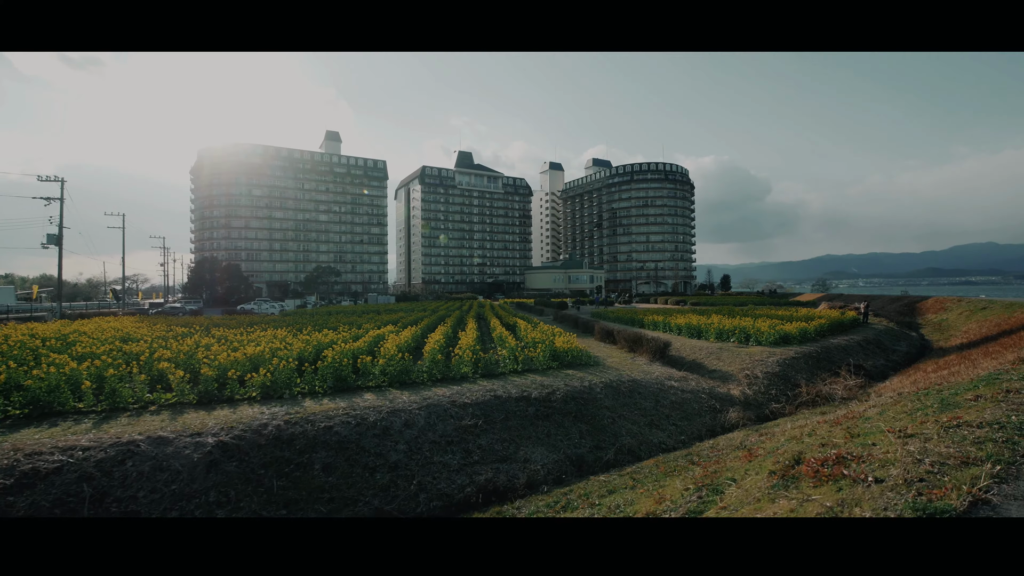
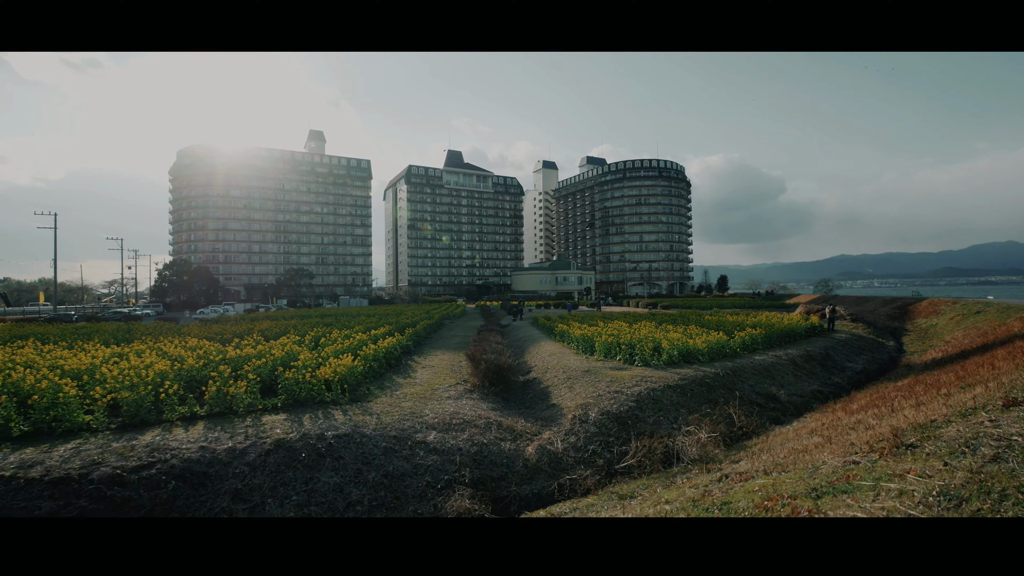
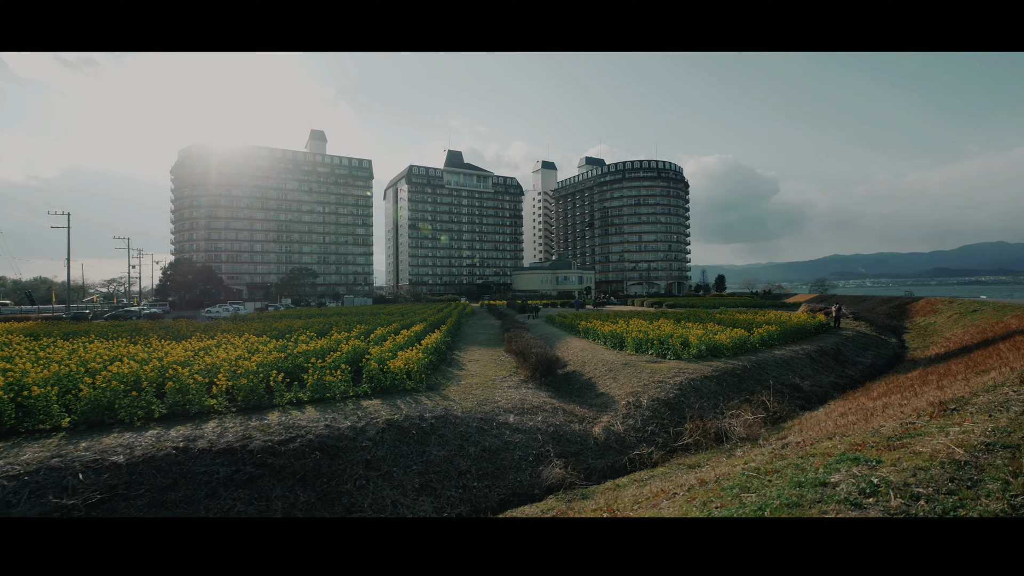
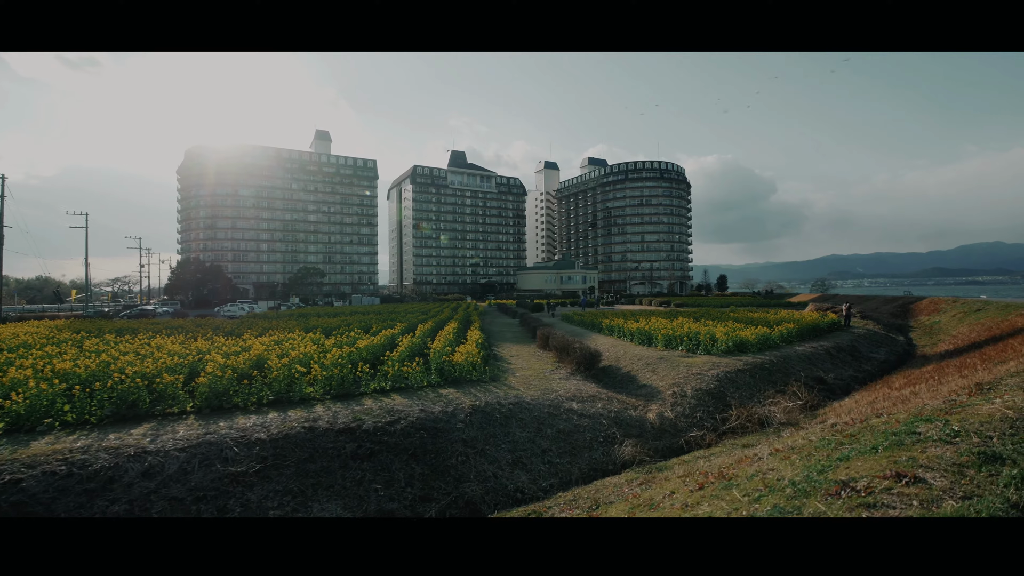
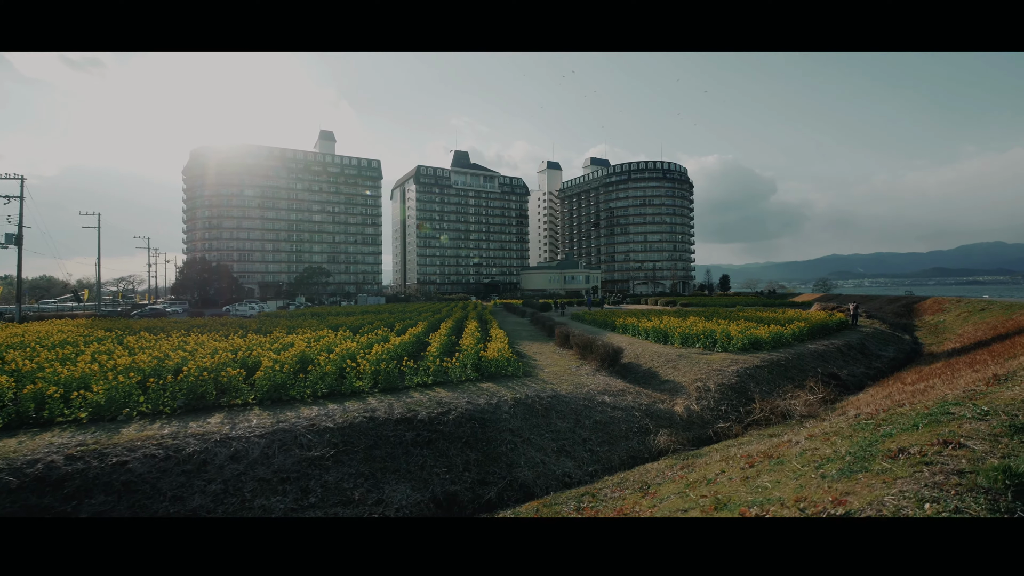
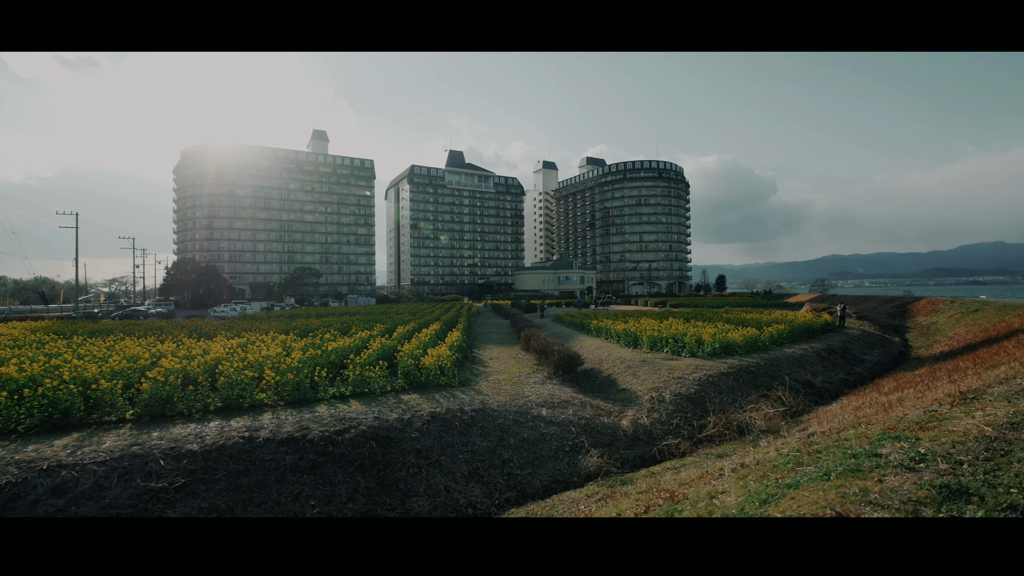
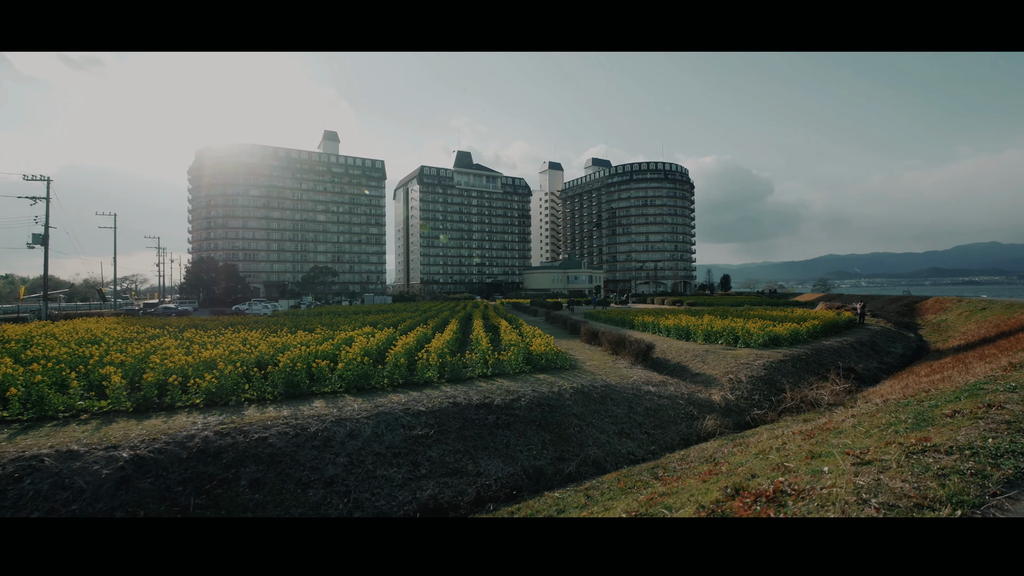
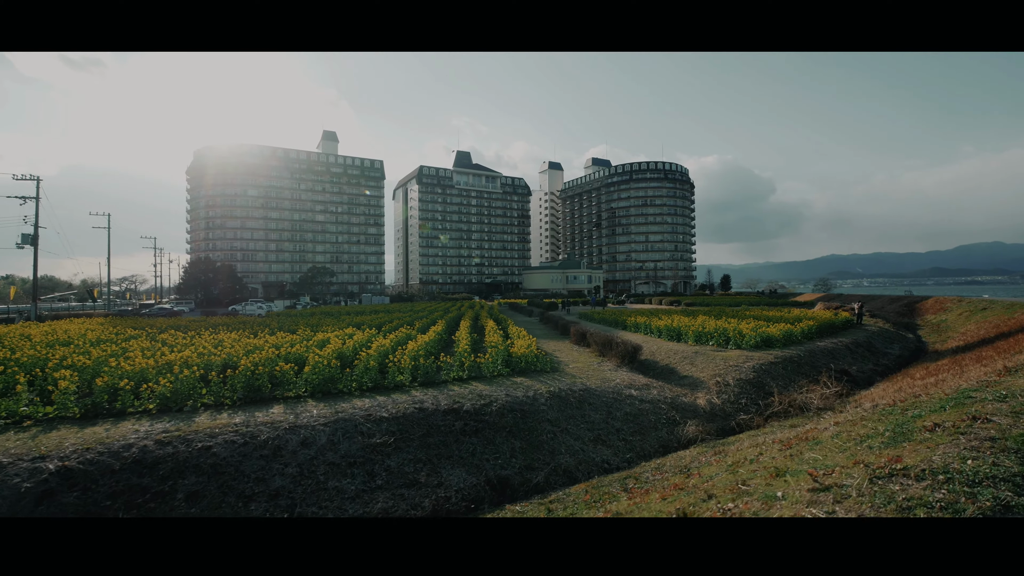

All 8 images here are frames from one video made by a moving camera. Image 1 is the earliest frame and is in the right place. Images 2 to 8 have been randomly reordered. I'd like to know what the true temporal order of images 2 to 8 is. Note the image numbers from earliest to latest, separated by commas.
7, 8, 5, 4, 6, 3, 2
